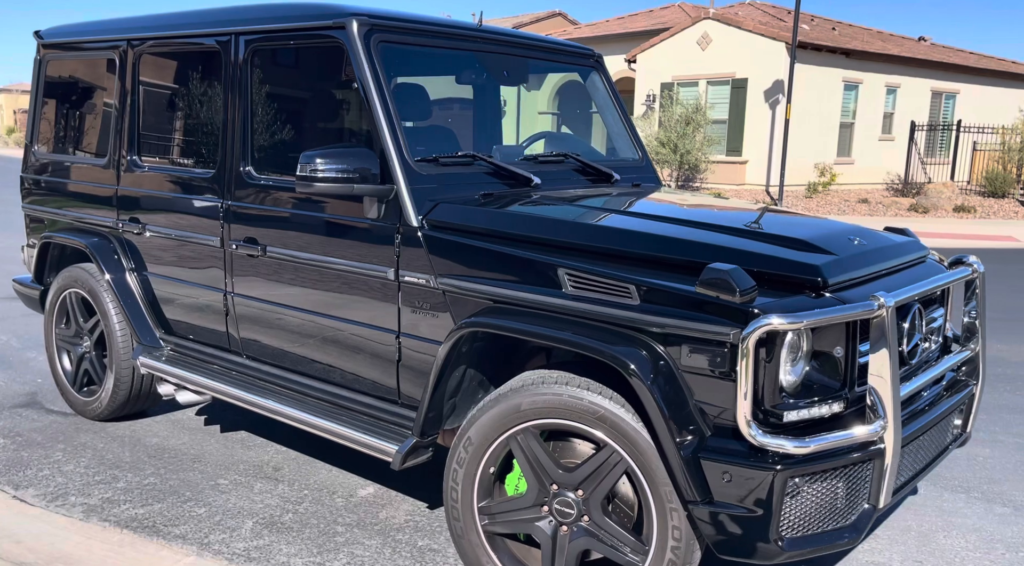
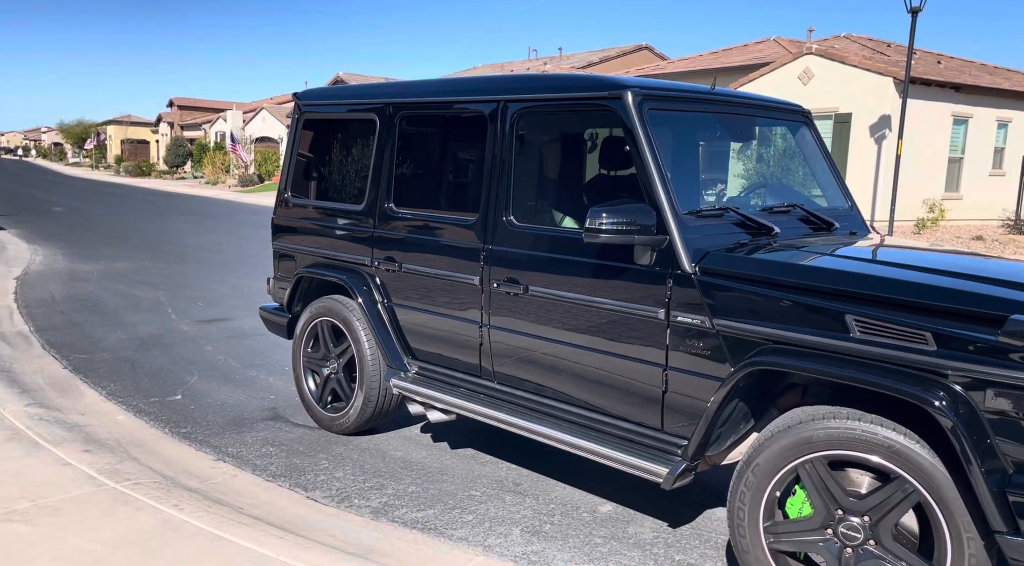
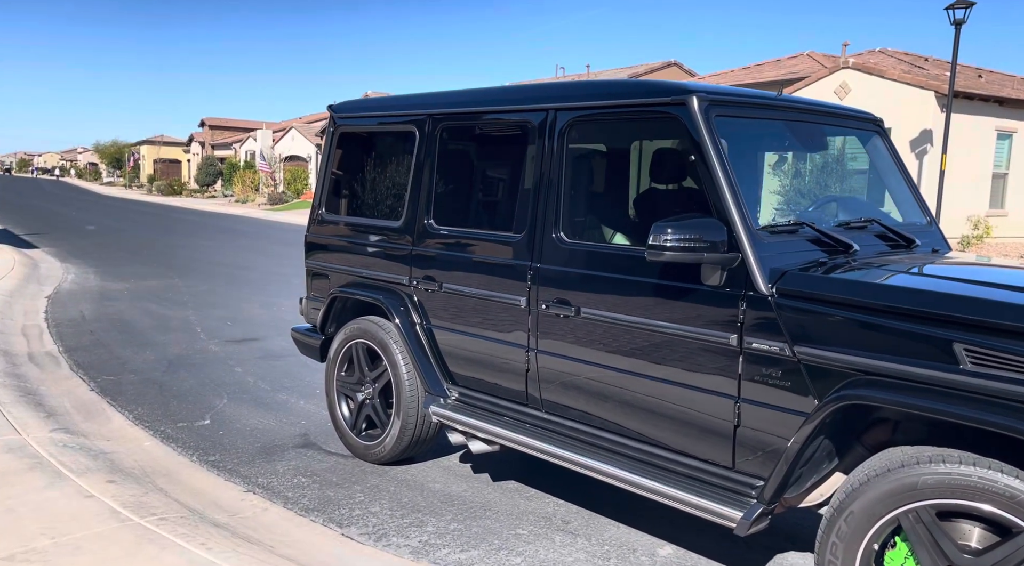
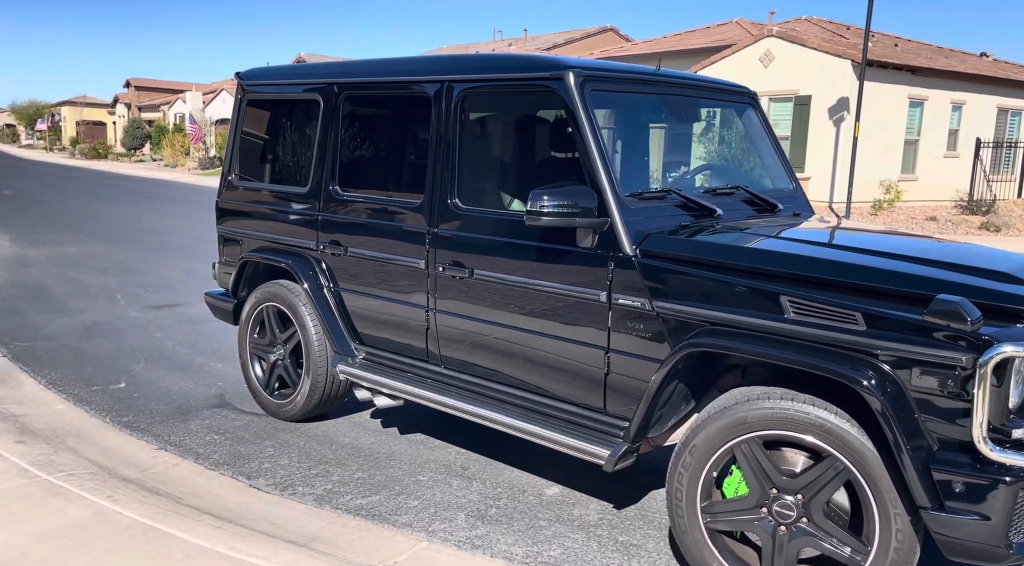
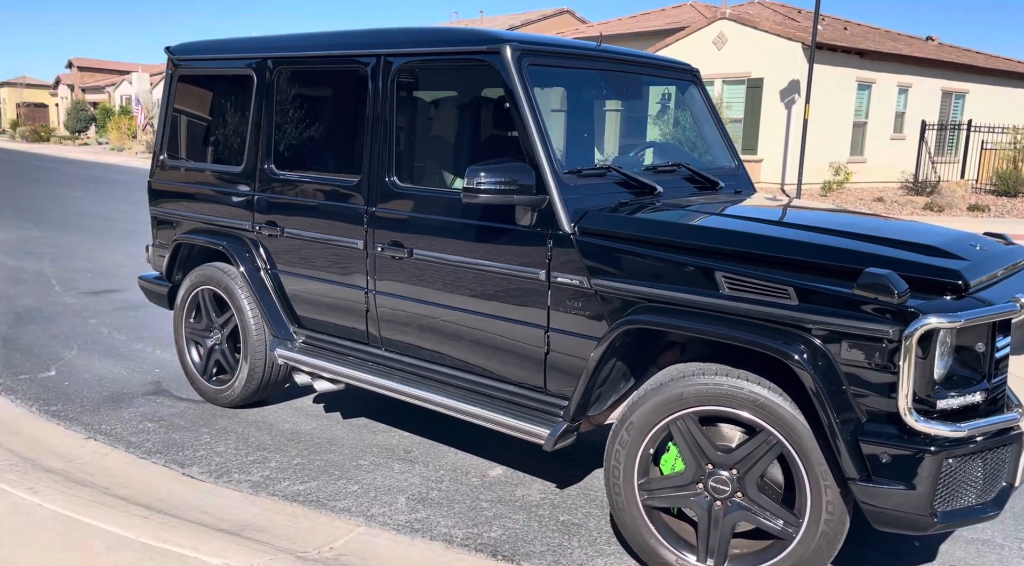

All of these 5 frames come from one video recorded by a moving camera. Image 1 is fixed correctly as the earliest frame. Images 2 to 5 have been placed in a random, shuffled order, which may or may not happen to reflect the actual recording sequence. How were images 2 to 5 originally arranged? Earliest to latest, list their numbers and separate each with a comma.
5, 4, 2, 3
